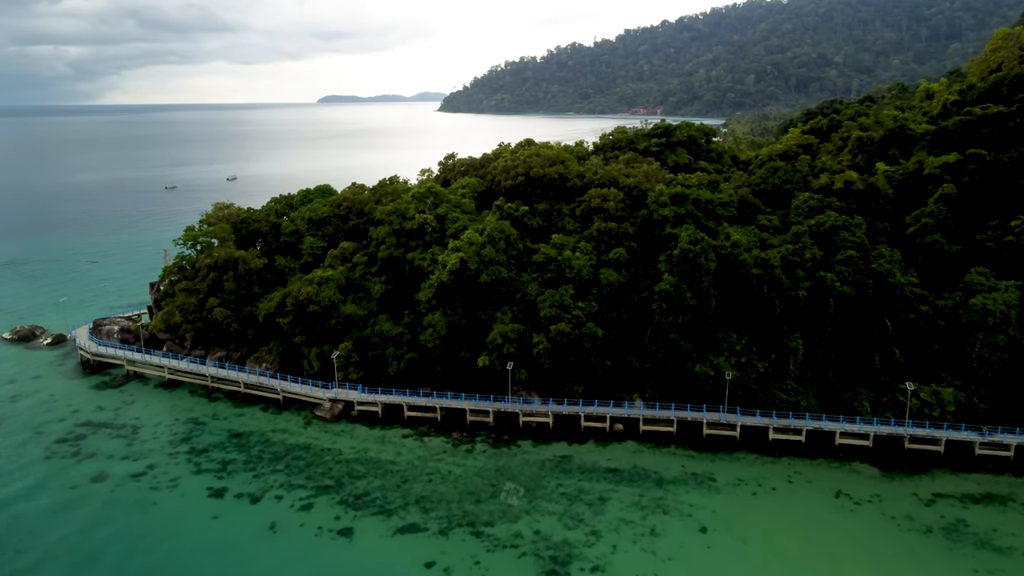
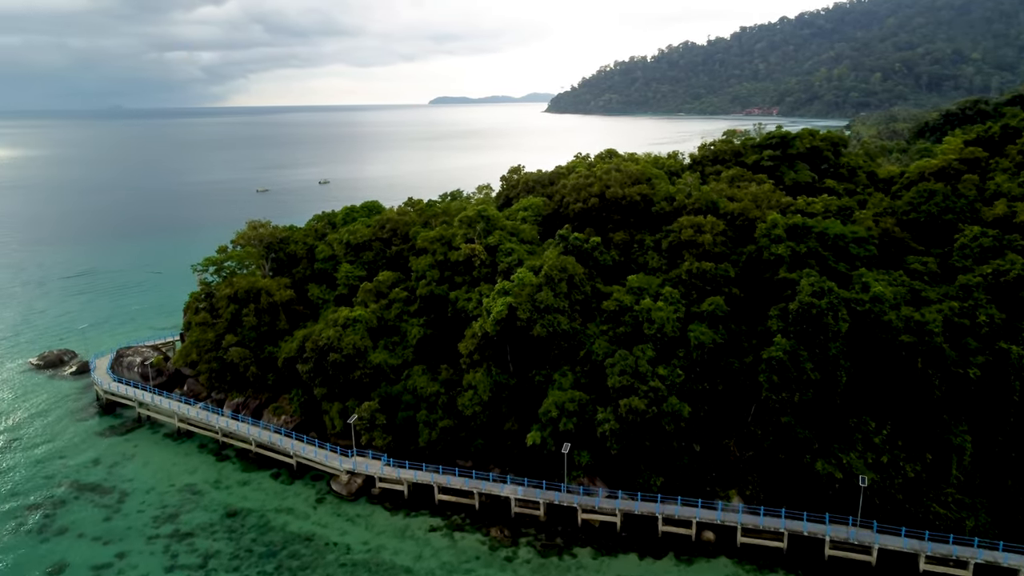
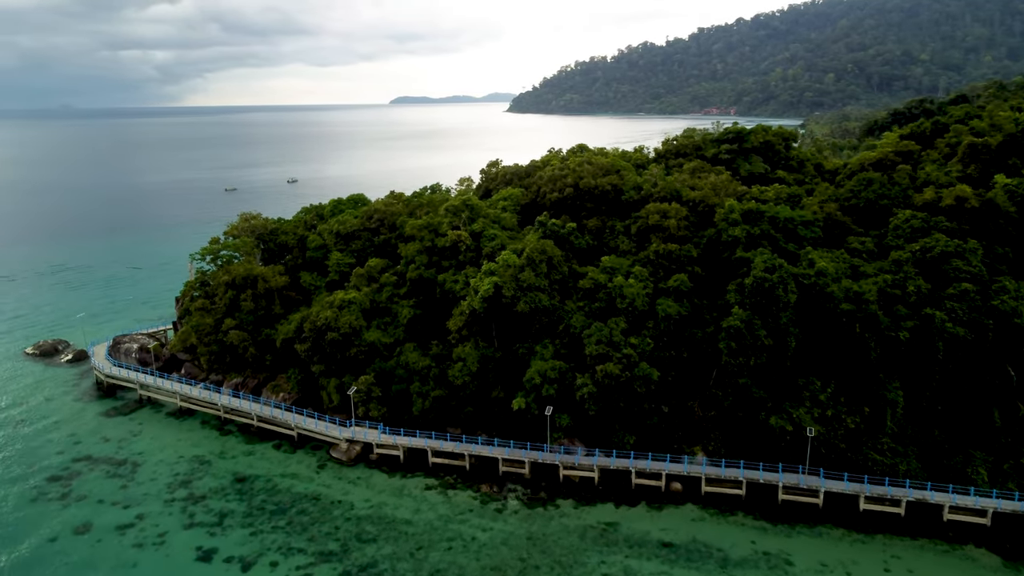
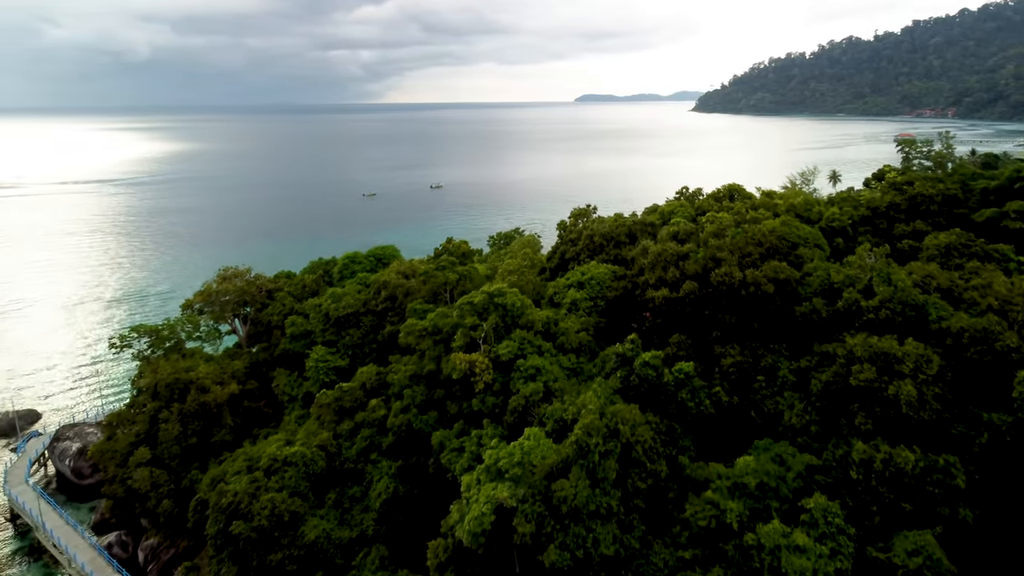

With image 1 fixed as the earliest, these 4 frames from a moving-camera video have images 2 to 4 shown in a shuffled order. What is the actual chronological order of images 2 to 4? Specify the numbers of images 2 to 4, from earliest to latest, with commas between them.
3, 2, 4
